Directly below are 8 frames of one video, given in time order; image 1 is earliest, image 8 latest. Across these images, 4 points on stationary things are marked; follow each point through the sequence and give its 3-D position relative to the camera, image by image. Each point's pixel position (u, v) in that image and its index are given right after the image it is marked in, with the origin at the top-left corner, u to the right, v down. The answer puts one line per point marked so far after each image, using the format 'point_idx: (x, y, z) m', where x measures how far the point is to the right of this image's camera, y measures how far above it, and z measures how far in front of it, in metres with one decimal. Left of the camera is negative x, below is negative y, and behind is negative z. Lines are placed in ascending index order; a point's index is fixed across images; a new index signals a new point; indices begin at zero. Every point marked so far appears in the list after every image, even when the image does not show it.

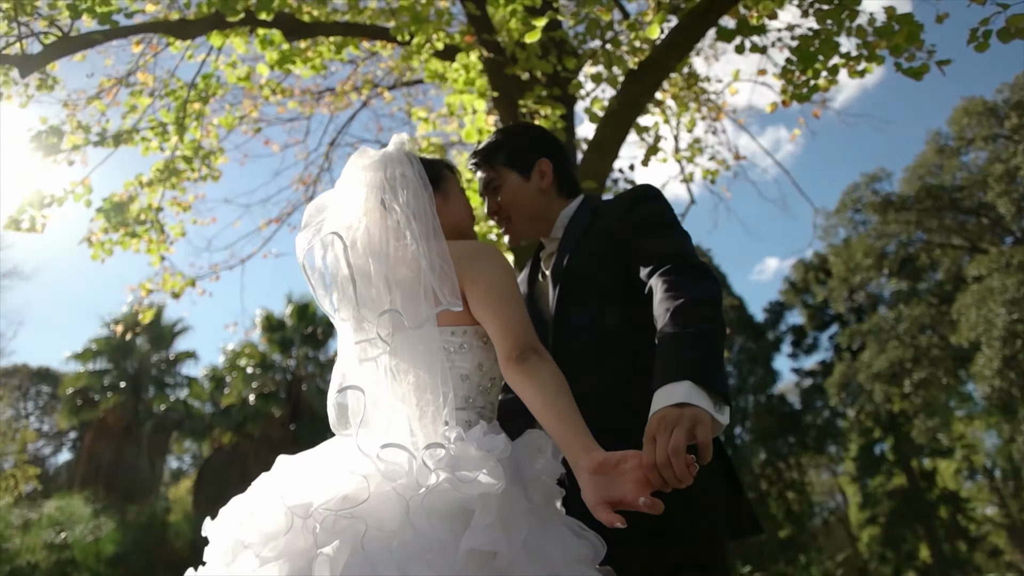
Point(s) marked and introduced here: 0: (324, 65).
0: (-1.7, +1.9, +6.4) m
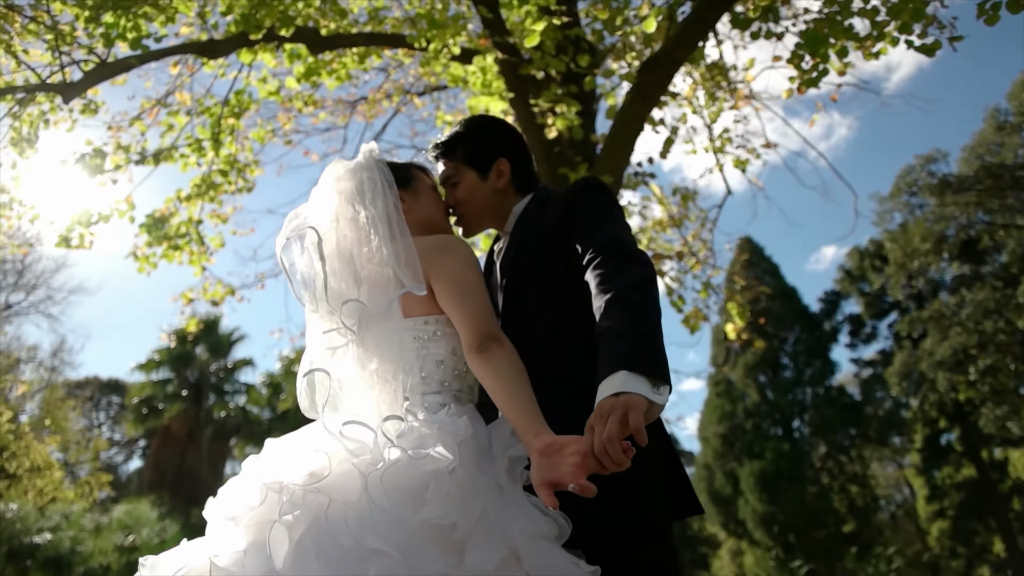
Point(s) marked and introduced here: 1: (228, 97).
0: (-1.5, +1.9, +6.6) m
1: (-2.5, +1.6, +6.4) m
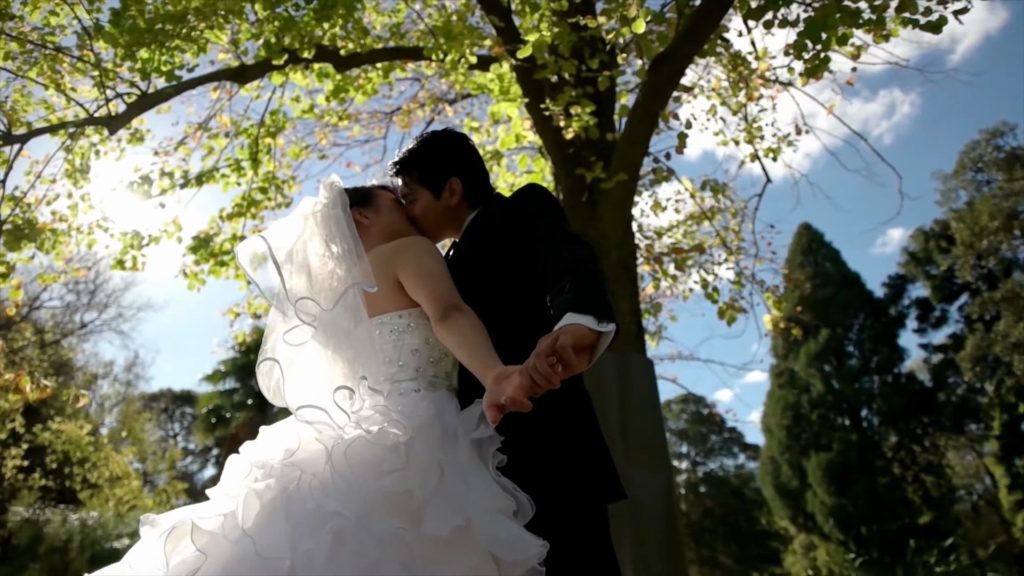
0: (-1.3, +1.8, +6.9) m
1: (-2.3, +1.5, +6.8) m
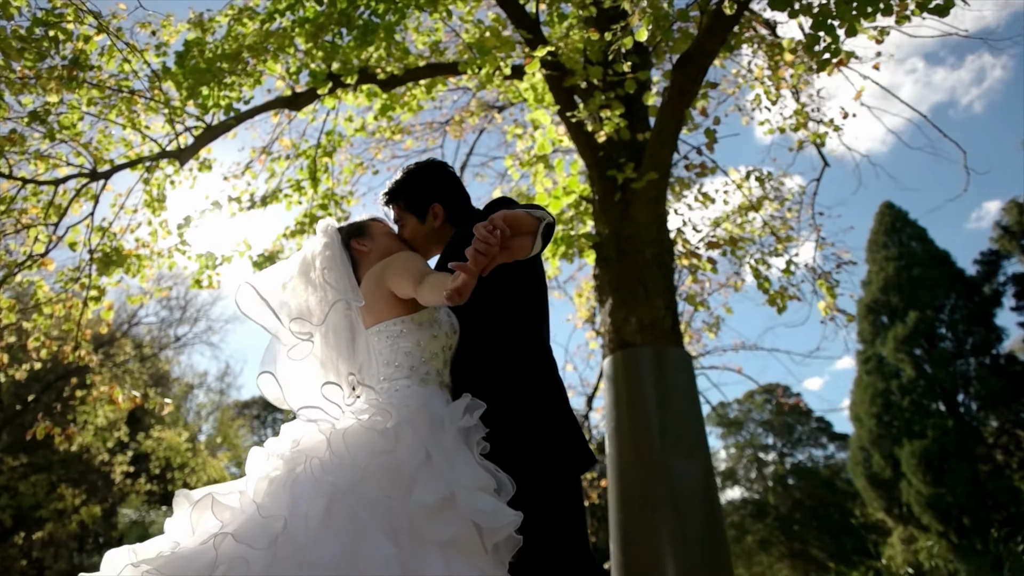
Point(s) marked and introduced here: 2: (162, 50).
0: (-0.9, +1.8, +7.2) m
1: (-1.9, +1.4, +7.2) m
2: (-2.8, +1.9, +6.0) m
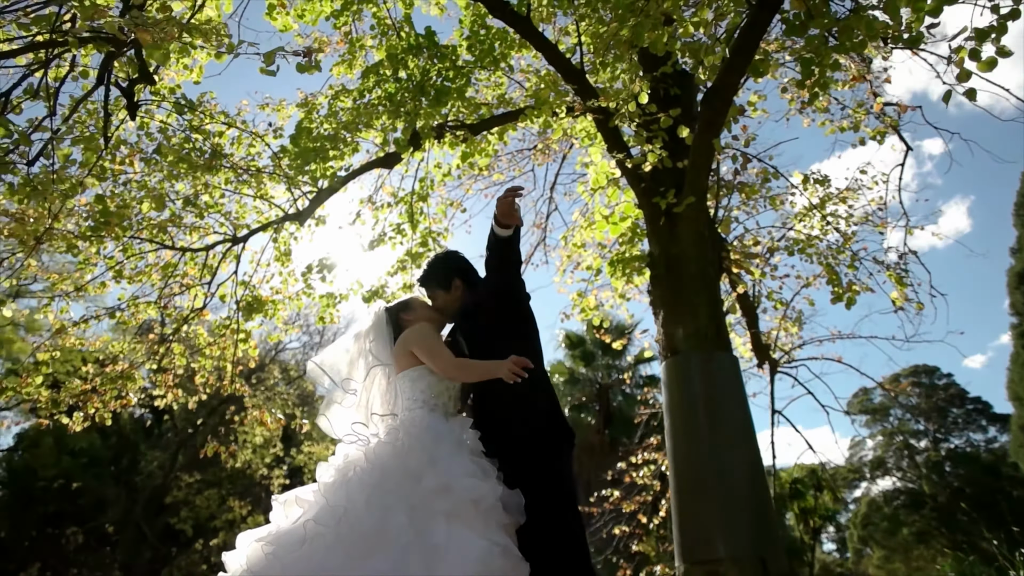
0: (-0.2, +1.6, +8.1) m
1: (-1.1, +1.1, +8.3) m
2: (-2.3, +1.5, +7.2) m
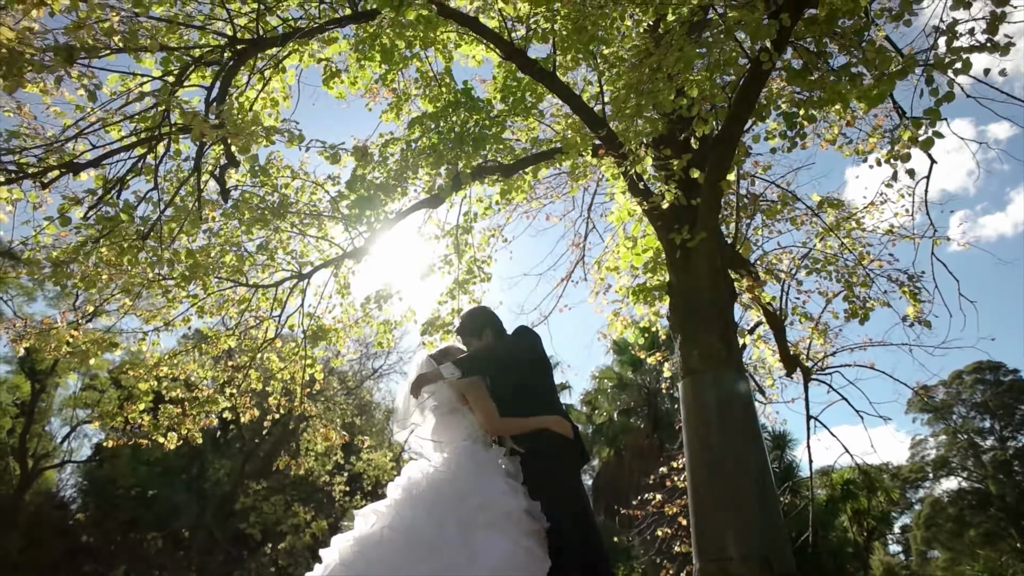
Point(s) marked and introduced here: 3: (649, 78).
0: (+0.2, +1.3, +8.9) m
1: (-0.7, +0.8, +9.1) m
2: (-1.9, +1.2, +8.1) m
3: (+1.1, +1.8, +6.2) m
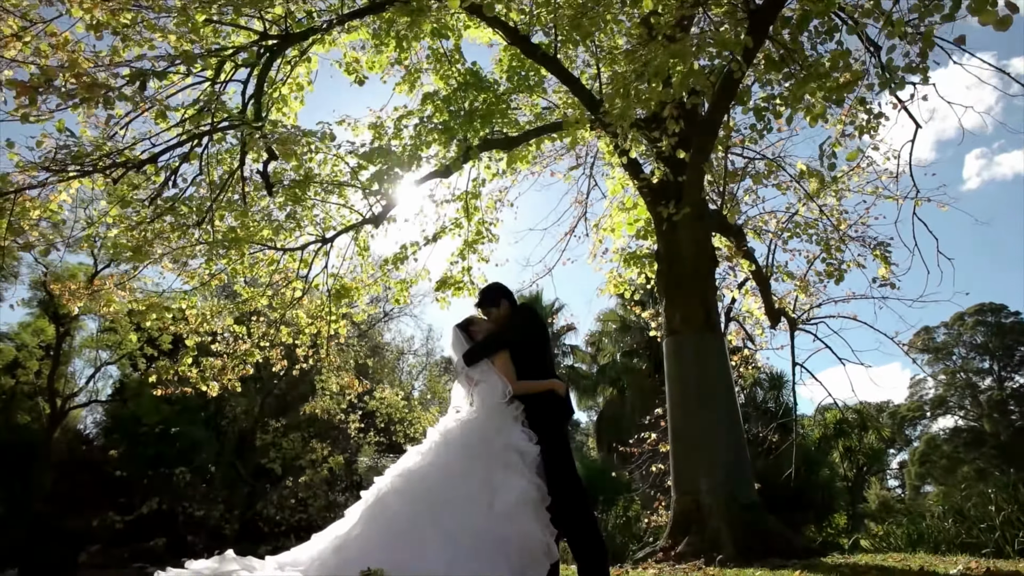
0: (+0.3, +1.8, +9.6) m
1: (-0.6, +1.3, +9.8) m
2: (-1.9, +1.6, +8.9) m
3: (+1.2, +2.0, +6.8) m
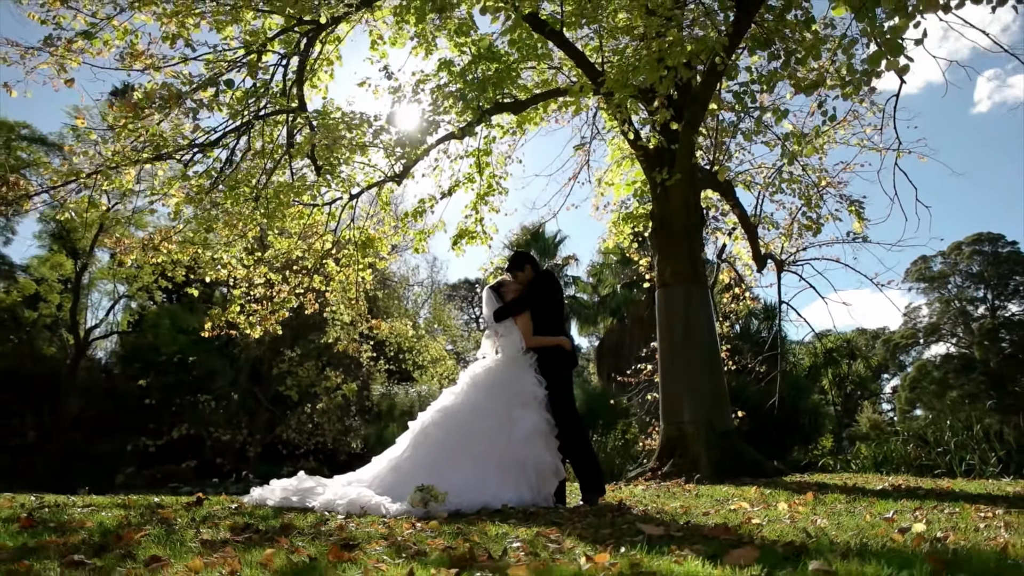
0: (+0.4, +2.5, +10.4) m
1: (-0.5, +2.1, +10.7) m
2: (-1.8, +2.3, +9.7) m
3: (+1.3, +2.4, +7.6) m
